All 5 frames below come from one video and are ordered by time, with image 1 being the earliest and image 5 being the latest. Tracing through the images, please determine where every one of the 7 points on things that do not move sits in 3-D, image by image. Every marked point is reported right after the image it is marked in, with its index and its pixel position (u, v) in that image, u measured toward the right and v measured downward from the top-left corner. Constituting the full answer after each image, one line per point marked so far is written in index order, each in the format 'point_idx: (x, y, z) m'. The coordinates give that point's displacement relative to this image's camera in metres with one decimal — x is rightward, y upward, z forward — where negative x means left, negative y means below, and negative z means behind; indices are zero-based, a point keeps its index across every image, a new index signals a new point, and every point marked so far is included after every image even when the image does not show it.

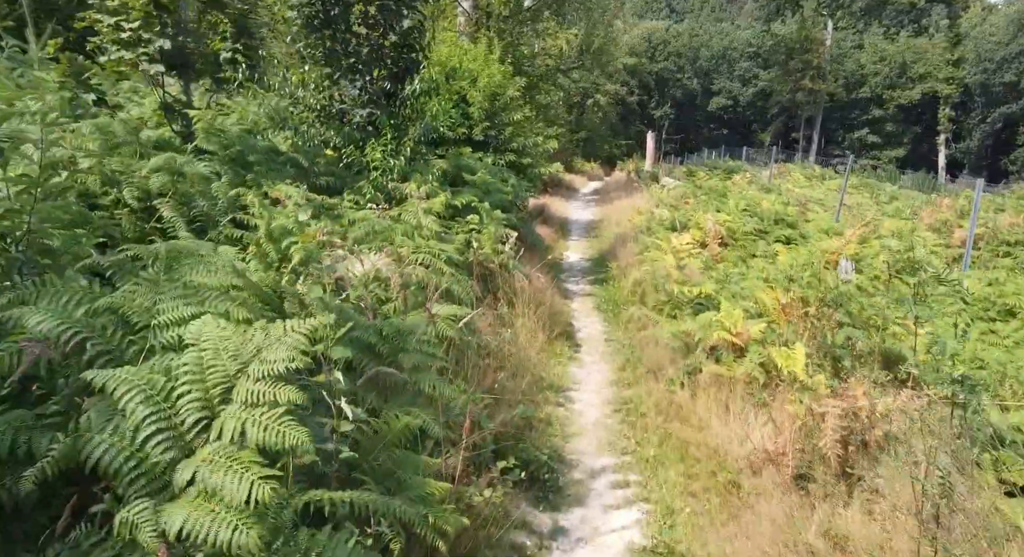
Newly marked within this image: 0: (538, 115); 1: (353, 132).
0: (+0.7, +4.1, +18.6) m
1: (-1.9, +1.8, +8.5) m
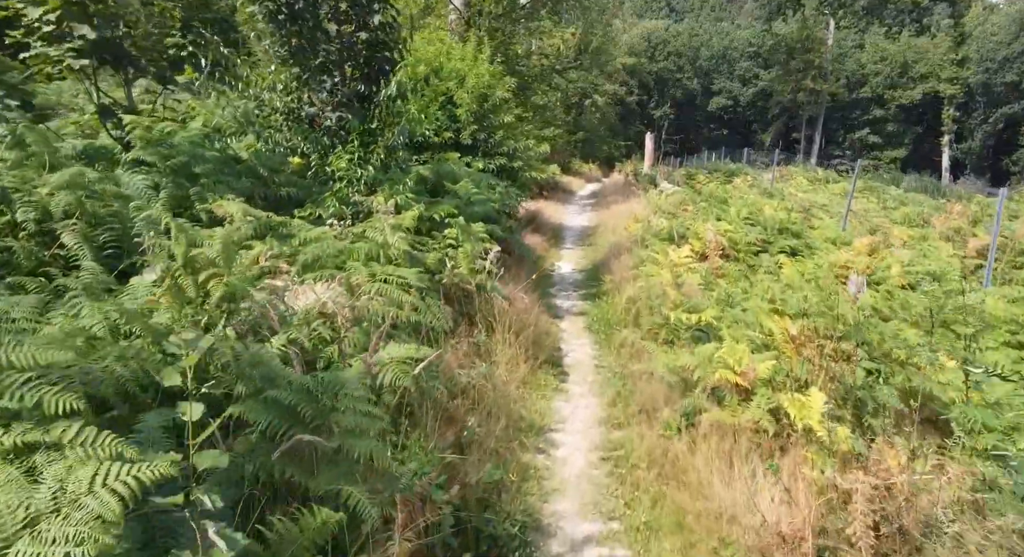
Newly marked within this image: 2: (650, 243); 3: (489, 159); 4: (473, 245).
0: (+0.6, +3.9, +17.9) m
1: (-2.0, +1.6, +7.8) m
2: (+2.1, +0.5, +11.1) m
3: (-0.4, +2.1, +12.8) m
4: (-0.4, +0.3, +7.1) m
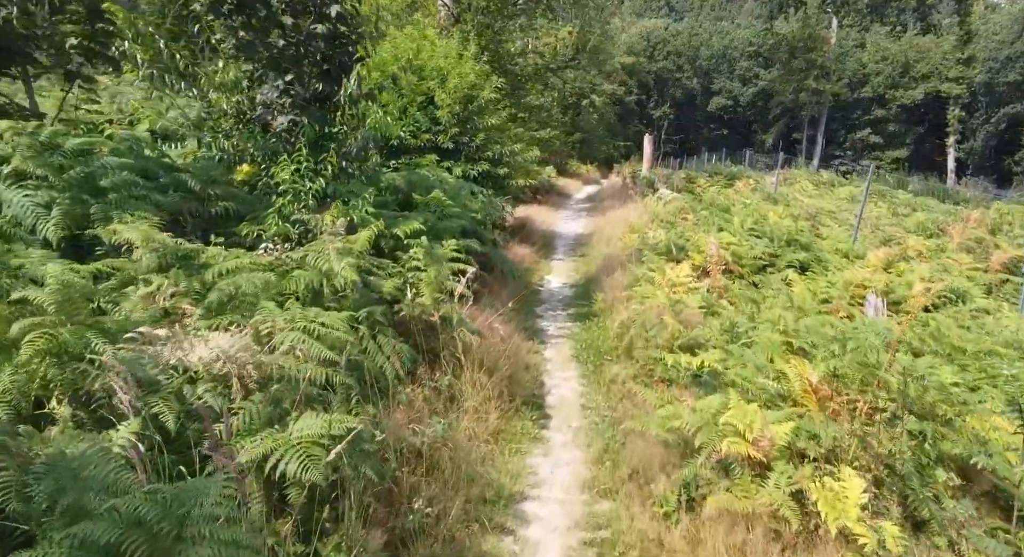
0: (+0.3, +3.7, +17.0) m
1: (-2.3, +1.3, +6.9) m
2: (+1.8, +0.3, +10.1) m
3: (-0.6, +1.9, +11.8) m
4: (-0.6, +0.1, +6.2) m
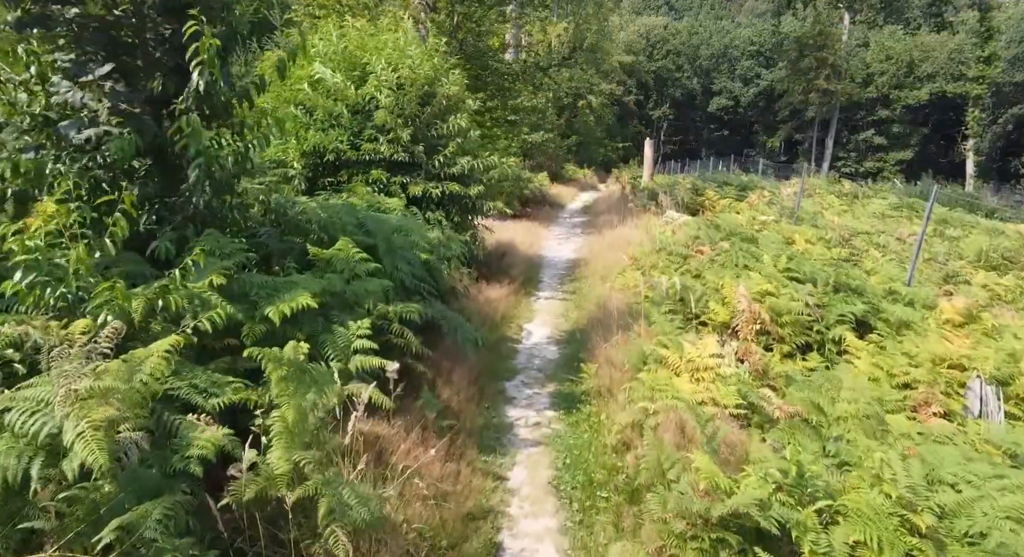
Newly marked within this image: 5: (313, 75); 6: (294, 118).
0: (-0.1, +3.1, +14.5) m
1: (-2.6, +0.7, +4.4) m
2: (+1.5, -0.4, +7.7) m
3: (-1.0, +1.2, +9.4) m
4: (-1.0, -0.6, +3.7) m
5: (-2.4, +2.5, +8.9) m
6: (-2.6, +1.9, +8.6) m
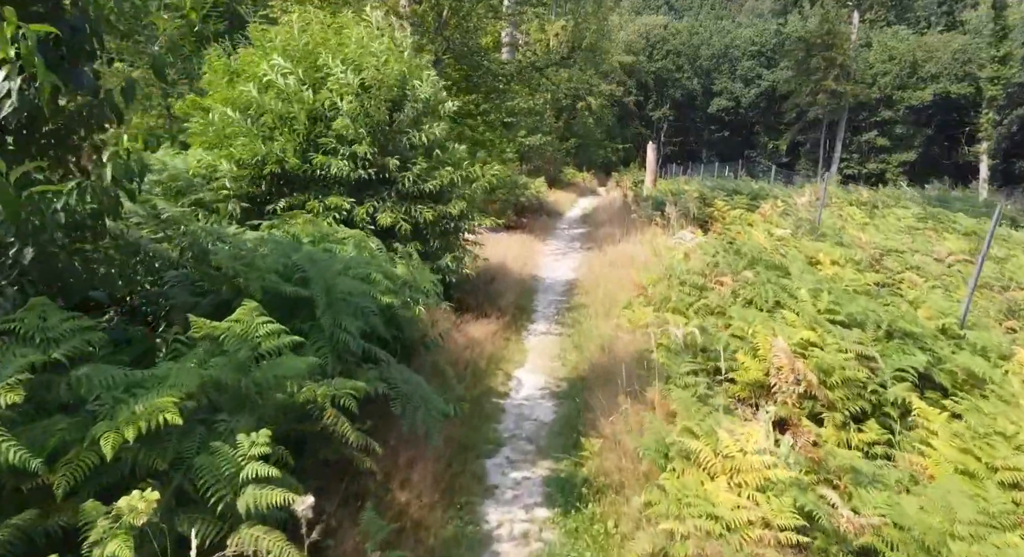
0: (-0.2, +2.7, +13.1) m
1: (-2.8, +0.3, +3.0) m
2: (+1.3, -0.8, +6.2) m
3: (-1.2, +0.8, +7.9) m
4: (-1.1, -1.0, +2.2) m
5: (-2.6, +2.0, +7.4) m
6: (-2.7, +1.5, +7.1) m
